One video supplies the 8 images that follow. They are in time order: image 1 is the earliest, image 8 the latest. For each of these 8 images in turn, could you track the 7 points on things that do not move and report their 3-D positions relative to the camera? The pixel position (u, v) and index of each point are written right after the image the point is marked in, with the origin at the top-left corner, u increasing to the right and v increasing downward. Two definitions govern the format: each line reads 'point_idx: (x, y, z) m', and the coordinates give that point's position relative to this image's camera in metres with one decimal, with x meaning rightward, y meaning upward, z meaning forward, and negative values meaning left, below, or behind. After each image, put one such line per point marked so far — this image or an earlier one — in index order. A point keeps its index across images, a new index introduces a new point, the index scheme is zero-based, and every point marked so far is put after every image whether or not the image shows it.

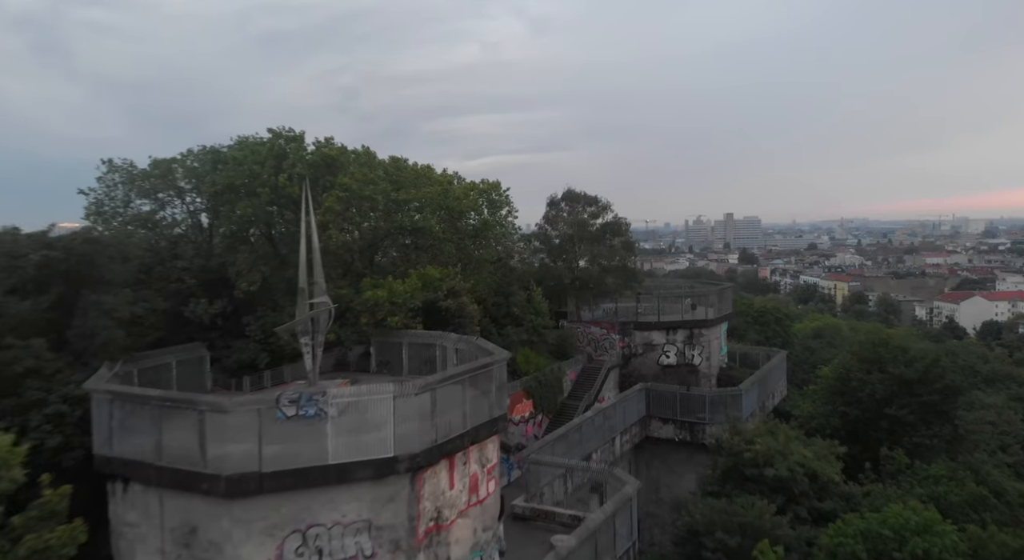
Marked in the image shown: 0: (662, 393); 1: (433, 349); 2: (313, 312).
0: (+4.9, -3.7, +20.1) m
1: (-1.8, -1.6, +13.7) m
2: (-3.7, -0.6, +11.2) m
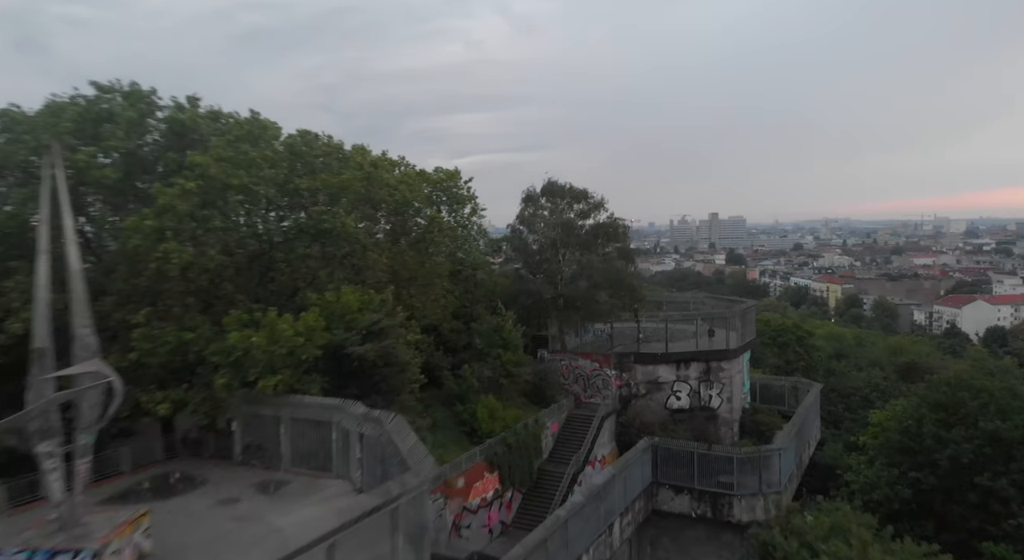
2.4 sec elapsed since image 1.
0: (+4.0, -4.2, +15.1) m
1: (-2.6, -2.1, +8.5) m
2: (-4.4, -1.1, +6.0) m
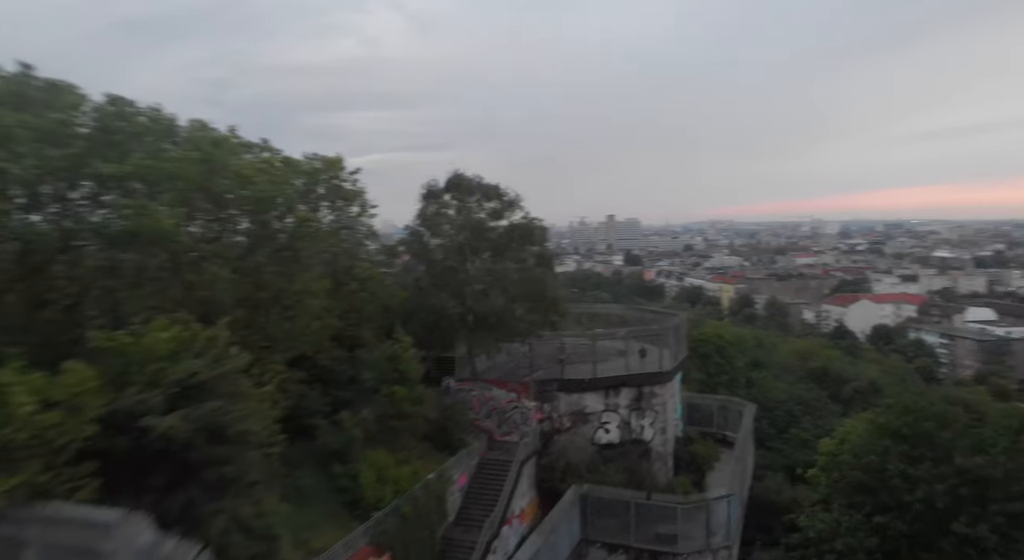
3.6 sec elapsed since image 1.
0: (+1.9, -4.5, +12.5) m
1: (-3.5, -2.4, +5.0) m
2: (-4.9, -1.5, +2.3) m
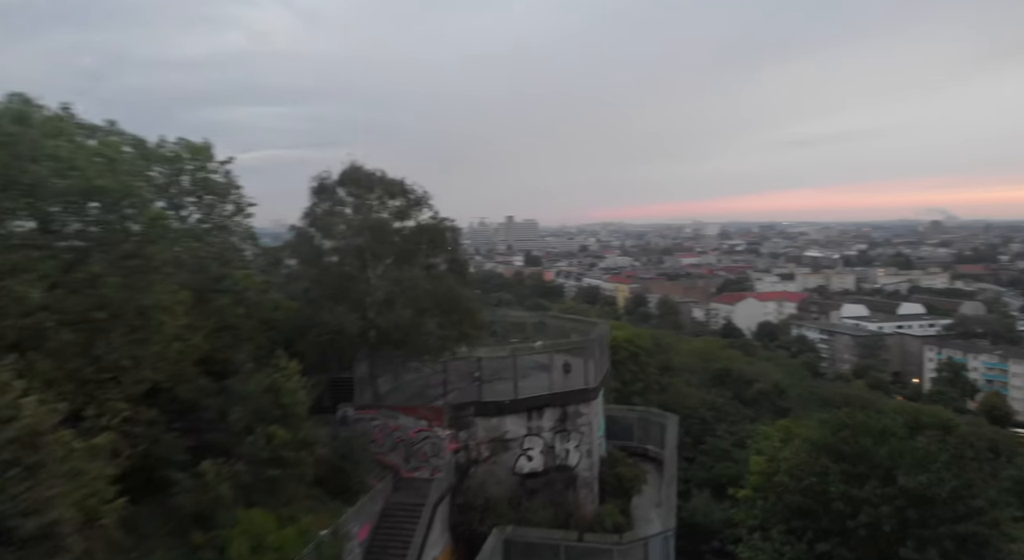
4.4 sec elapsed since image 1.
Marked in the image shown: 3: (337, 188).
0: (+0.4, -4.7, +10.9) m
1: (-3.8, -2.6, +2.7) m
2: (-4.7, -1.7, -0.3) m
3: (-3.6, +1.9, +12.5) m
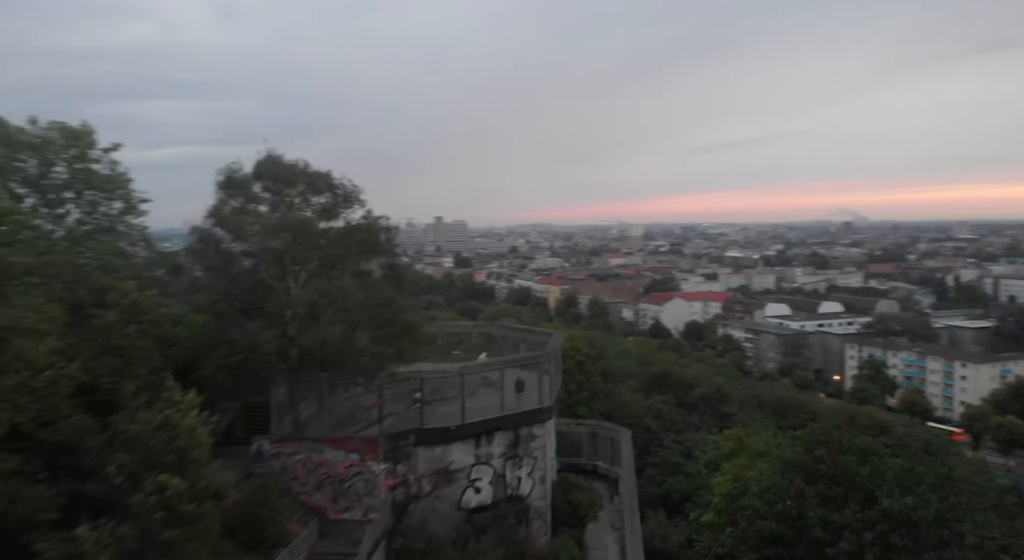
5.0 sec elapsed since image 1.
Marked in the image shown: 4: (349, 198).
0: (-0.4, -4.8, +9.5) m
1: (-3.6, -2.8, +0.8) m
2: (-4.2, -1.9, -2.2) m
3: (-4.6, +1.7, +10.6) m
4: (-3.0, +1.4, +11.0) m
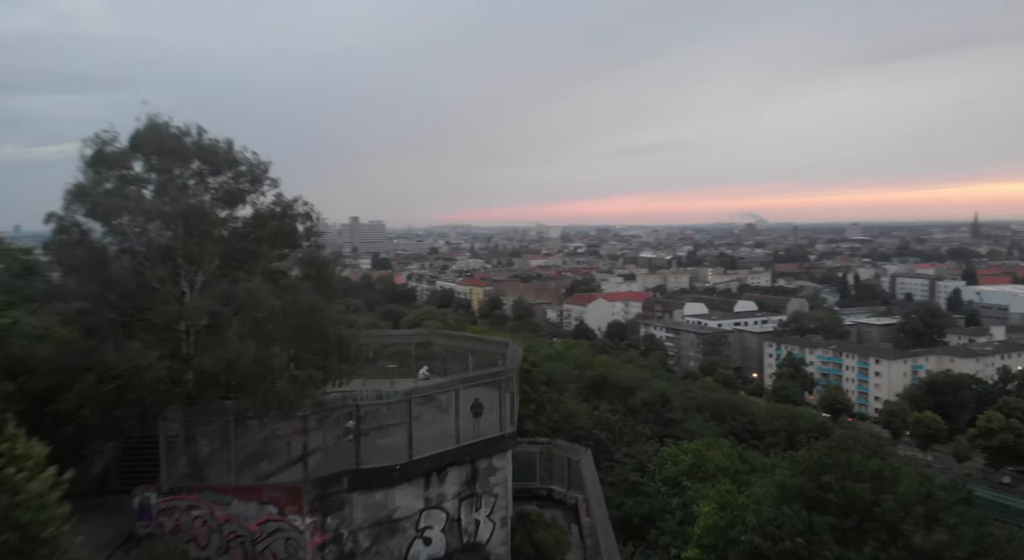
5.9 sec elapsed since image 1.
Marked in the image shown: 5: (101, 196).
0: (-0.8, -4.9, +7.5) m
1: (-2.9, -2.9, -1.5) m
2: (-3.1, -1.9, -4.6) m
3: (-5.1, +1.6, +8.1) m
4: (-3.6, +1.3, +8.6) m
5: (-5.2, +1.0, +7.8) m
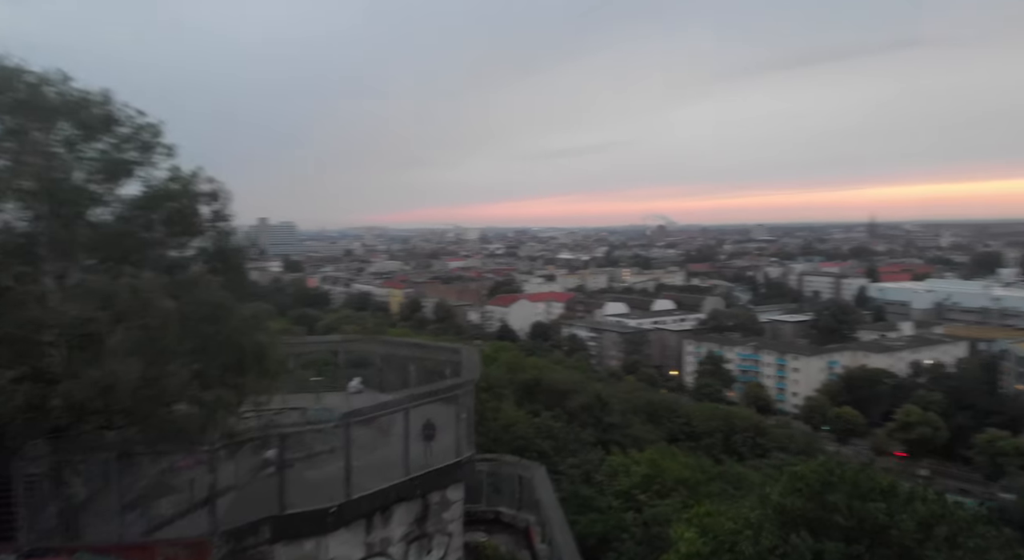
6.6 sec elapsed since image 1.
0: (-1.1, -4.9, +6.0) m
1: (-2.0, -2.8, -3.2) m
2: (-1.8, -1.9, -6.4) m
3: (-5.5, +1.6, +6.0) m
4: (-4.0, +1.4, +6.7) m
5: (-5.5, +1.0, +5.6) m
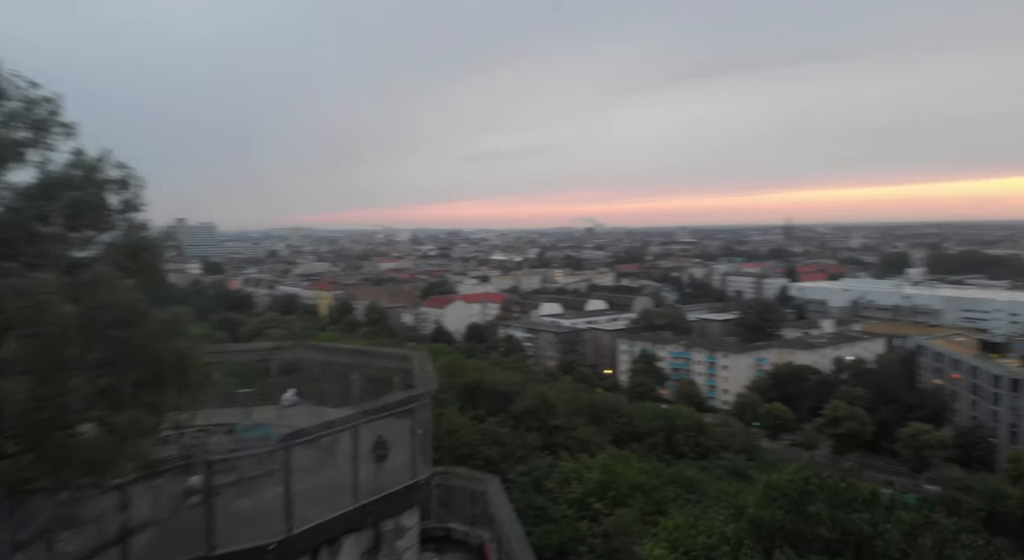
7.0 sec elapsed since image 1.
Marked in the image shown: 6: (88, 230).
0: (-1.3, -4.9, +5.1) m
1: (-1.2, -2.8, -4.1) m
2: (-0.7, -1.9, -7.2) m
3: (-5.7, +1.5, +4.7) m
4: (-4.3, +1.3, +5.6) m
5: (-5.7, +1.0, +4.3) m
6: (-4.0, +0.3, +5.9) m
